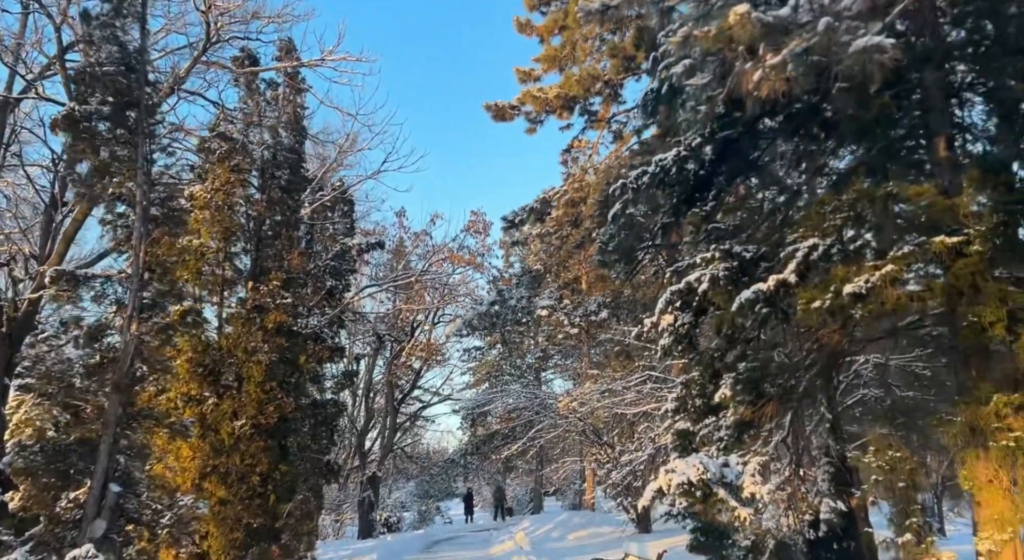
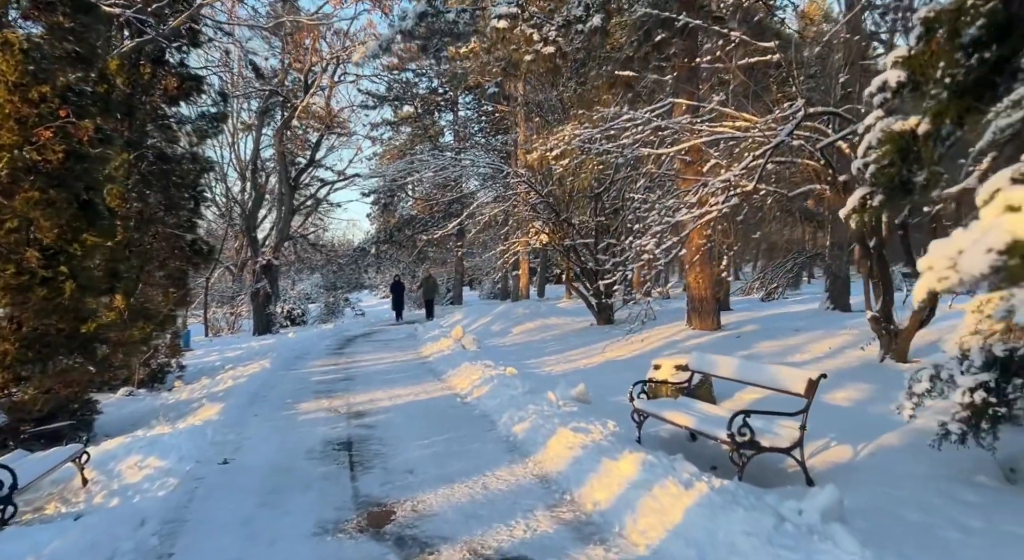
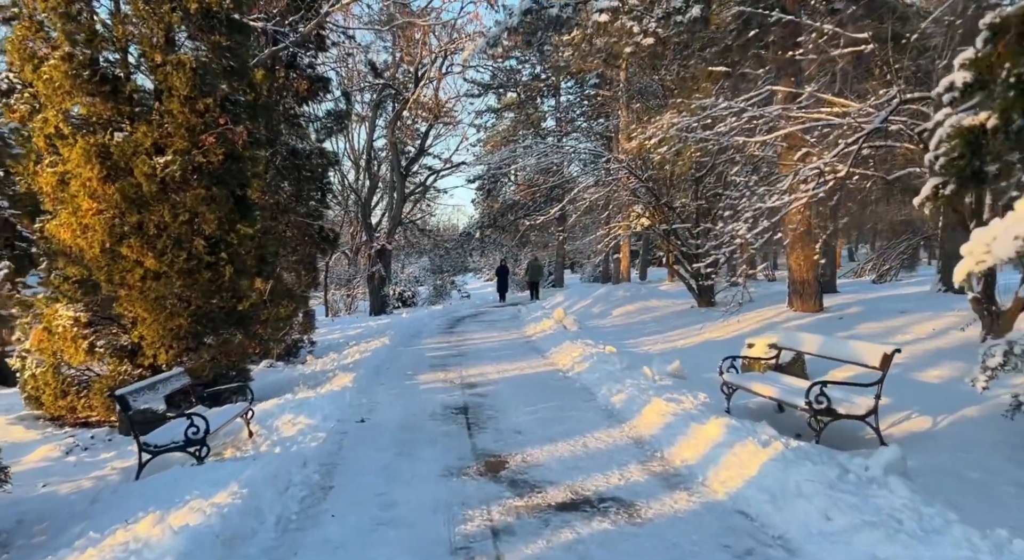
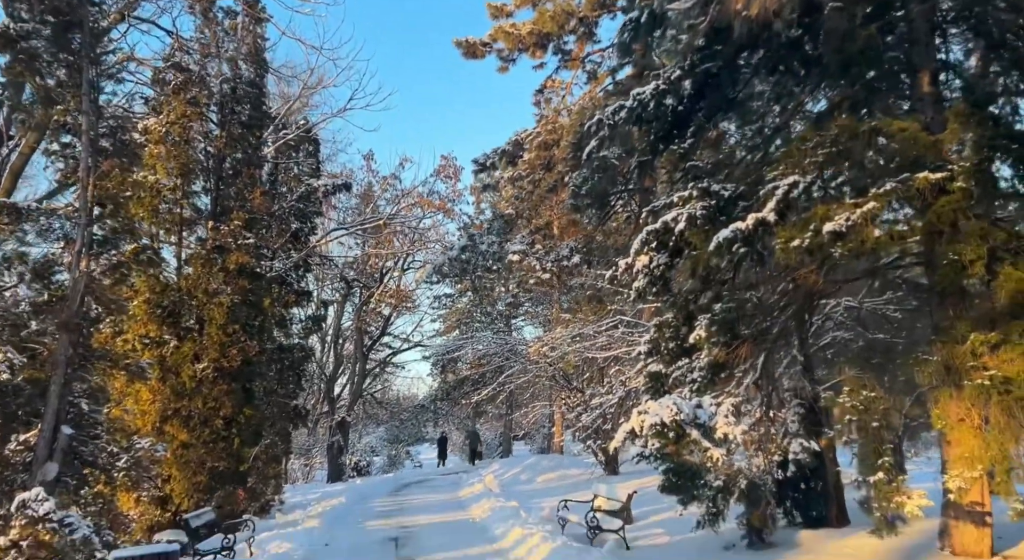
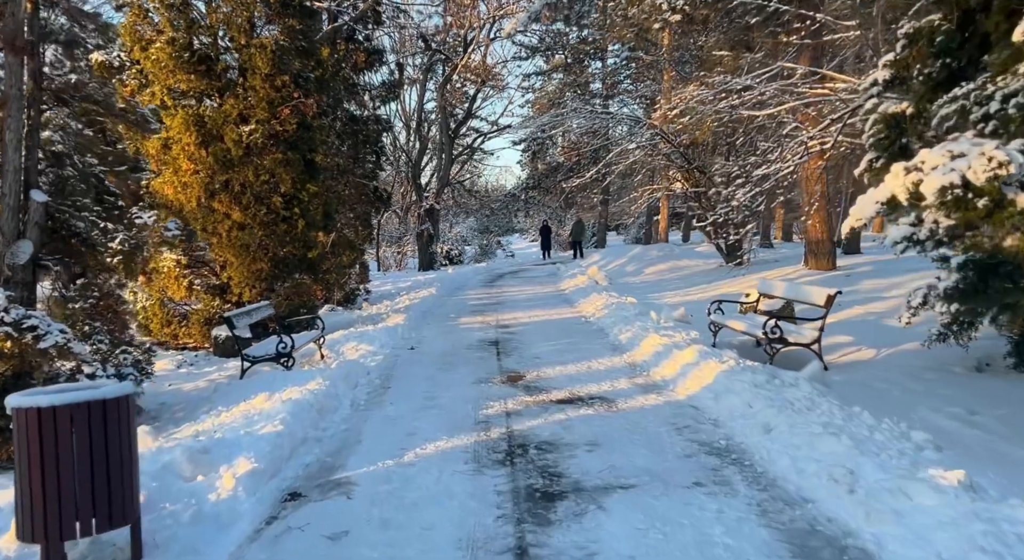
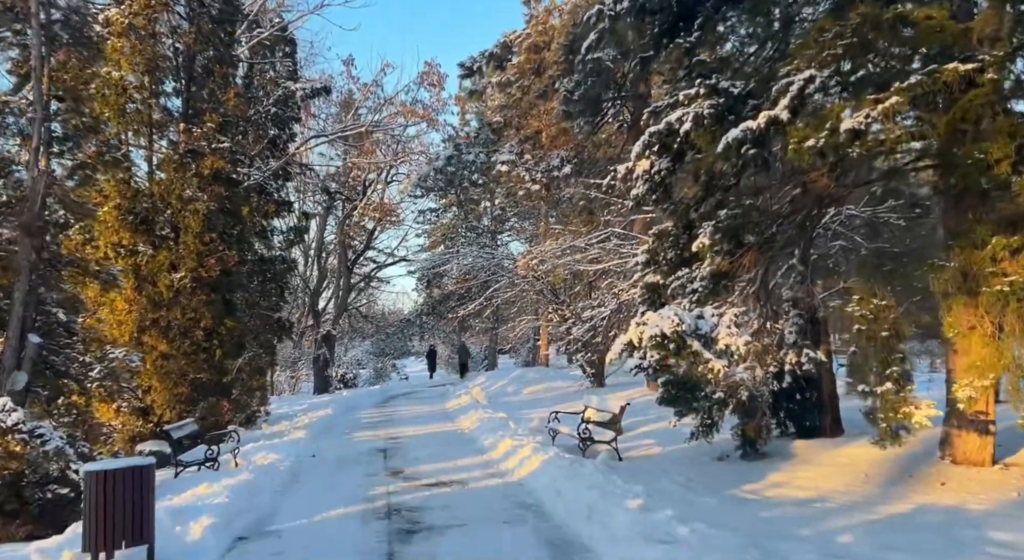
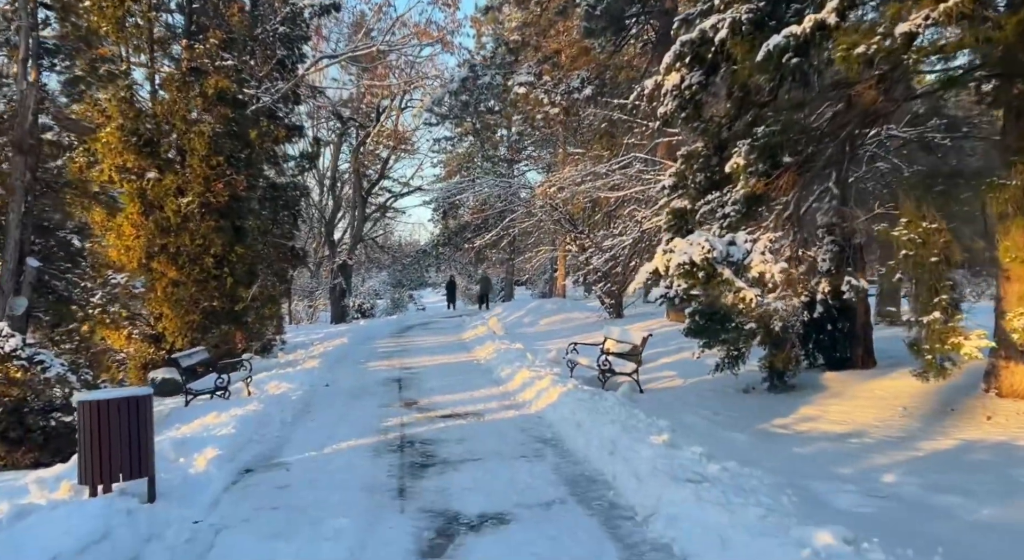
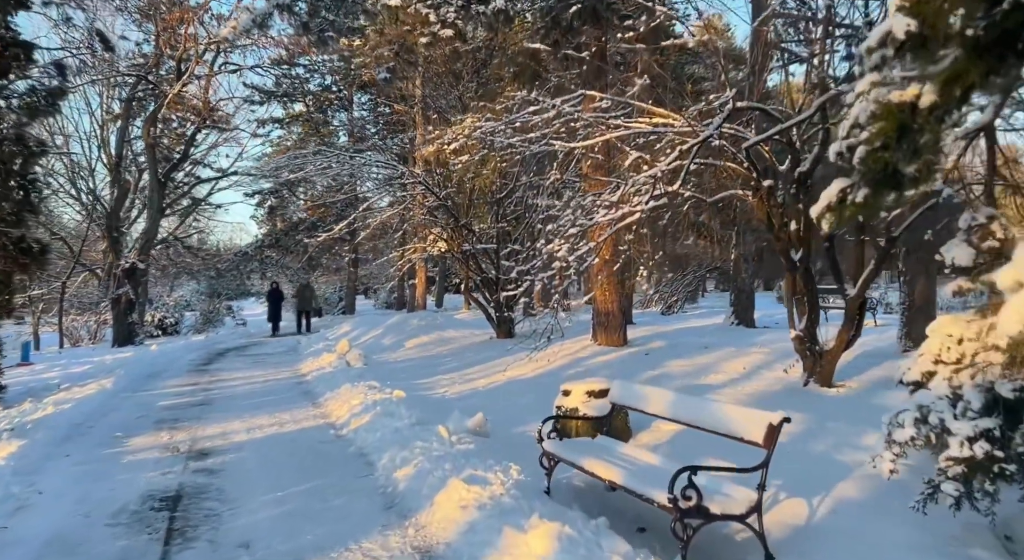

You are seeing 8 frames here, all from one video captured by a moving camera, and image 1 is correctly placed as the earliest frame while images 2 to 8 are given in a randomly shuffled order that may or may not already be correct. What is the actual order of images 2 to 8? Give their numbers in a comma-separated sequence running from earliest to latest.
4, 6, 7, 5, 3, 2, 8
